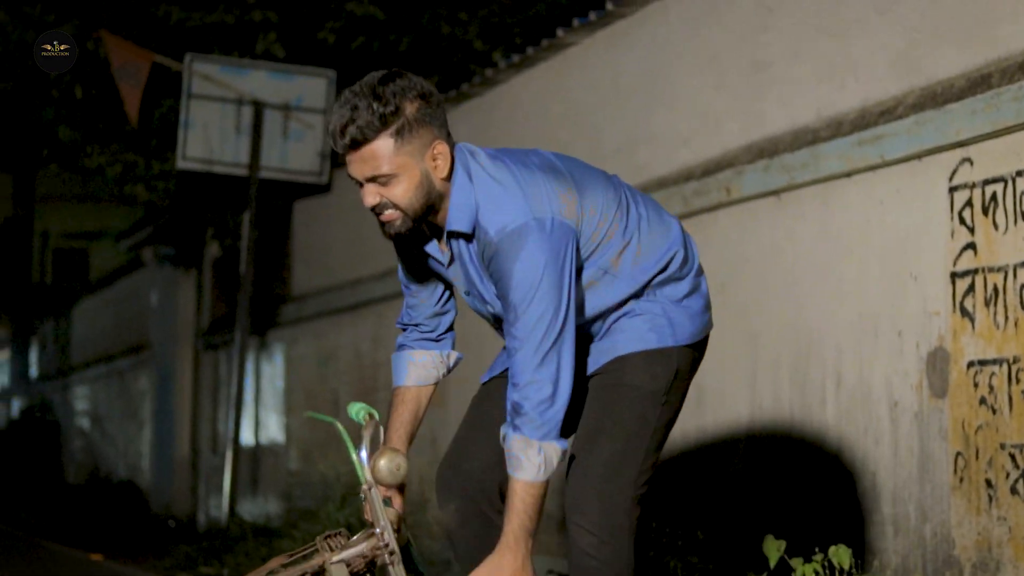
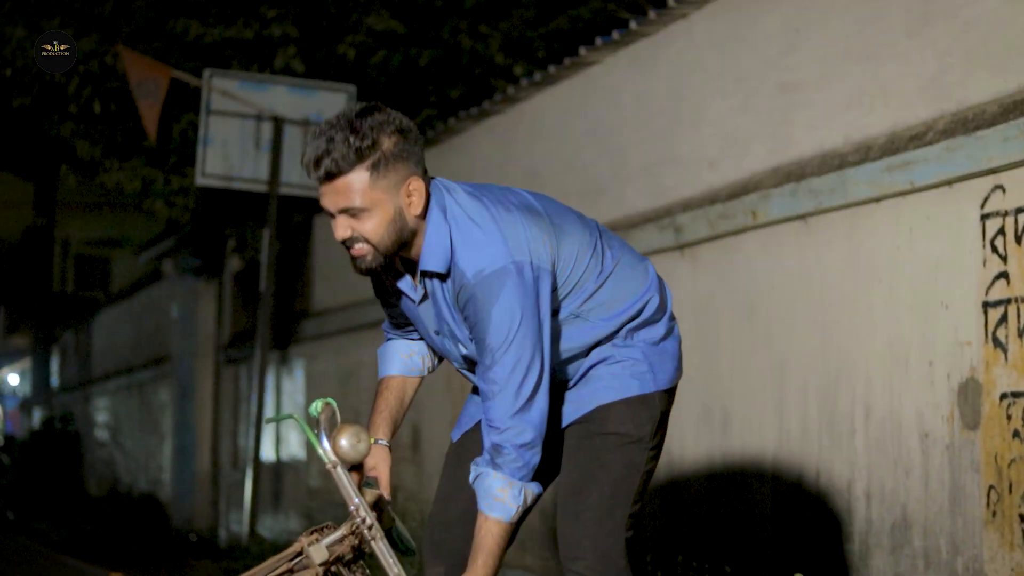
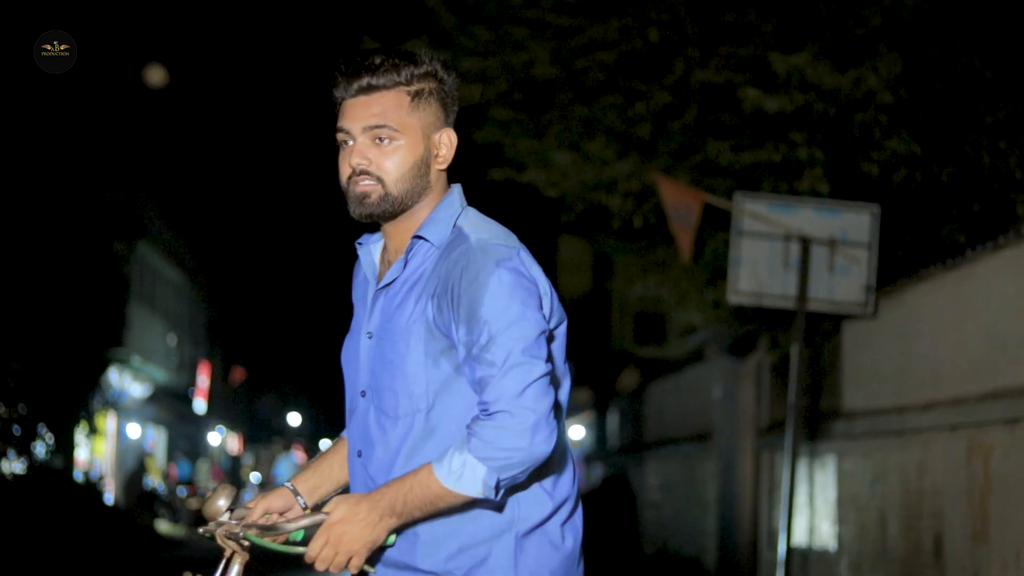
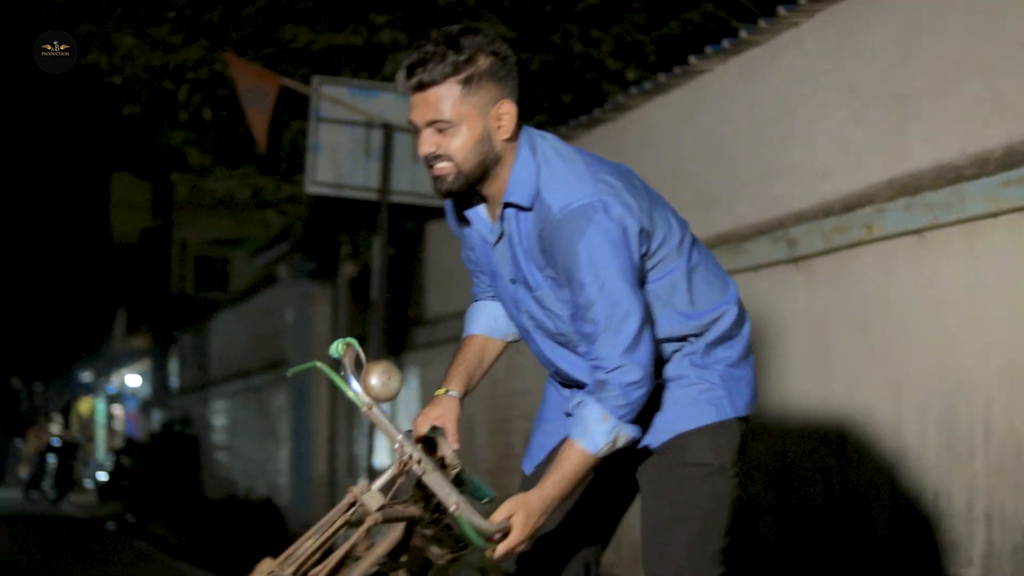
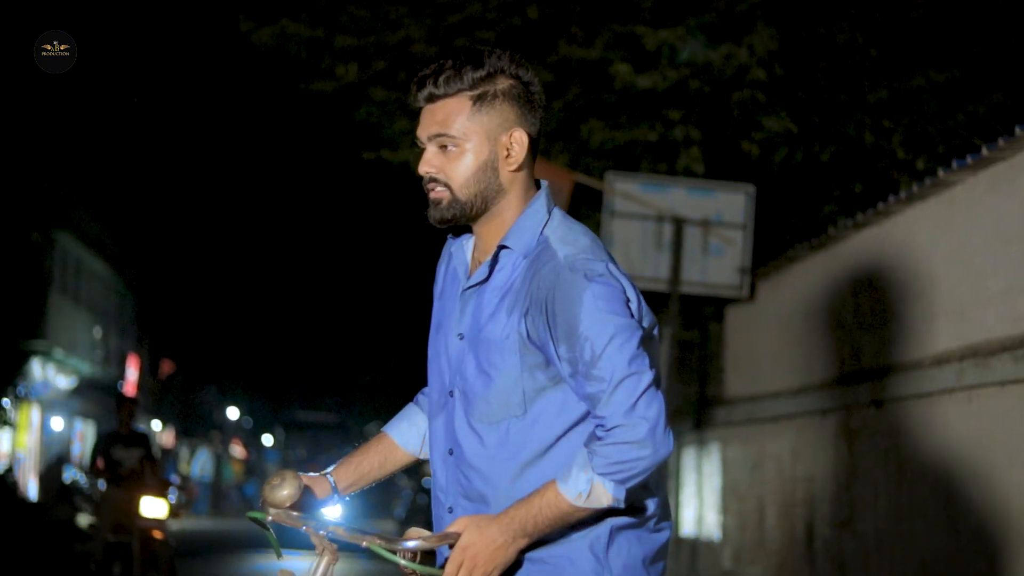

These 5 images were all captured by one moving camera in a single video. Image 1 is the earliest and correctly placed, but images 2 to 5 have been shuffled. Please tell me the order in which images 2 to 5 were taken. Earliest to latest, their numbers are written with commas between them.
2, 4, 5, 3
